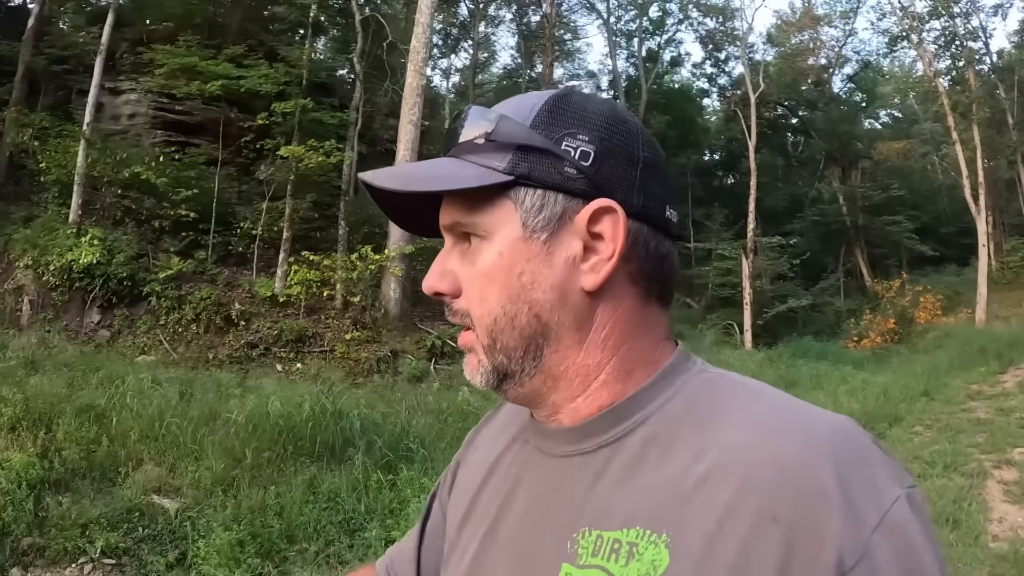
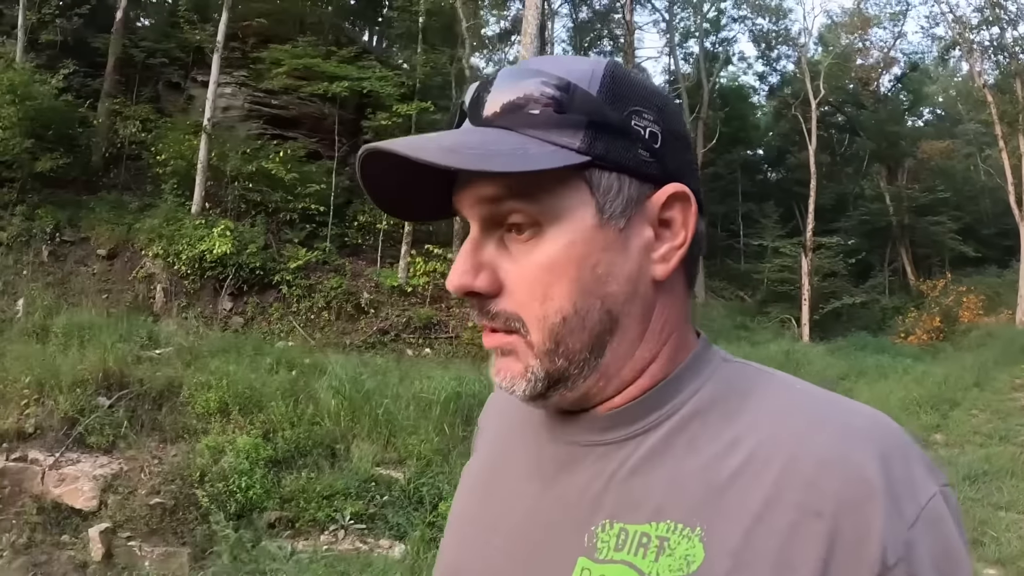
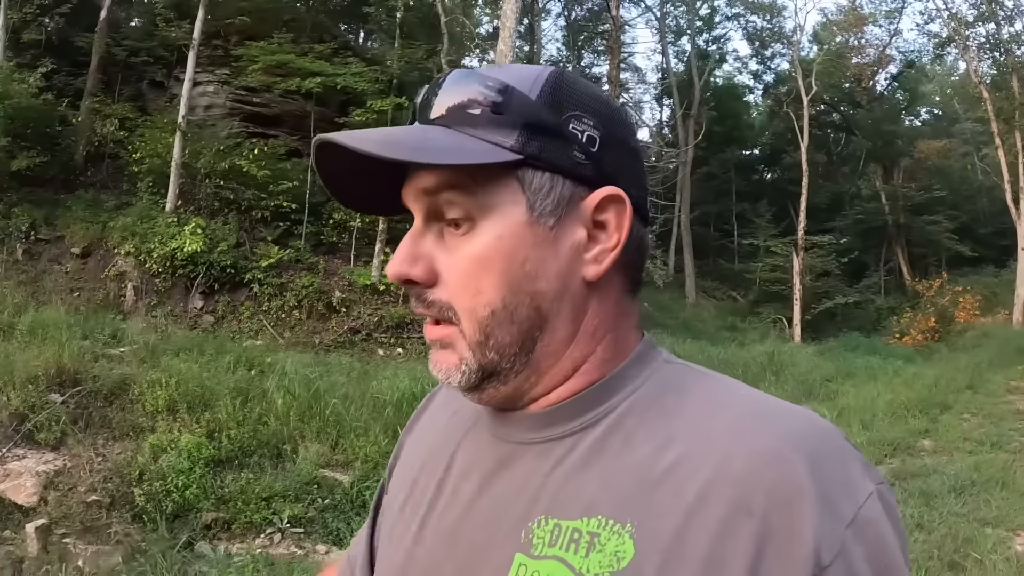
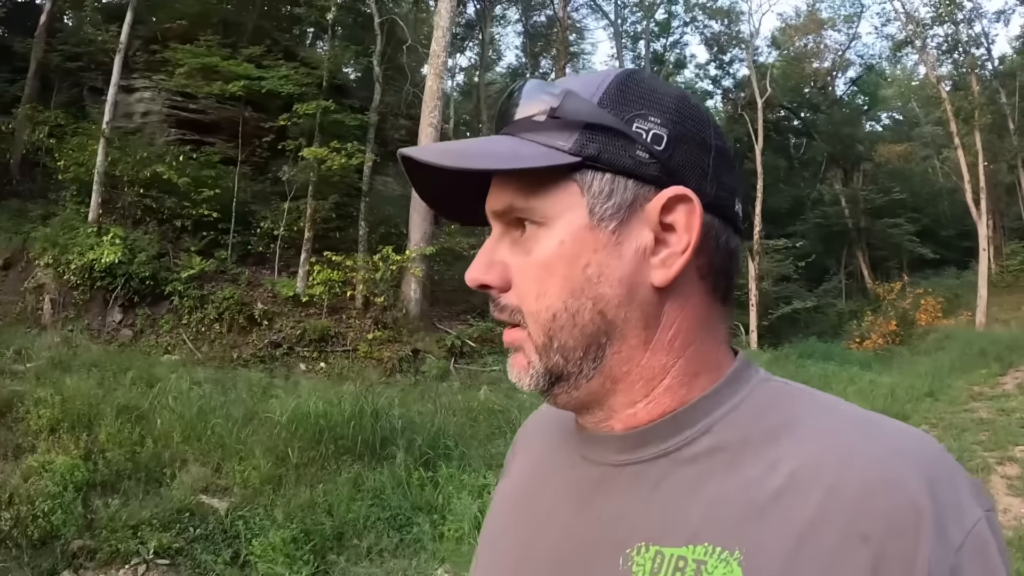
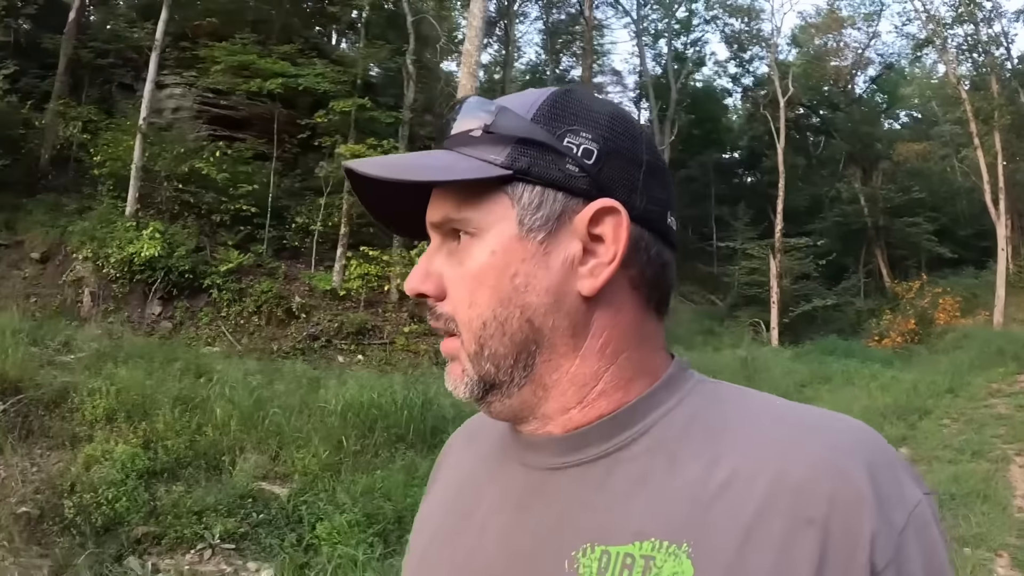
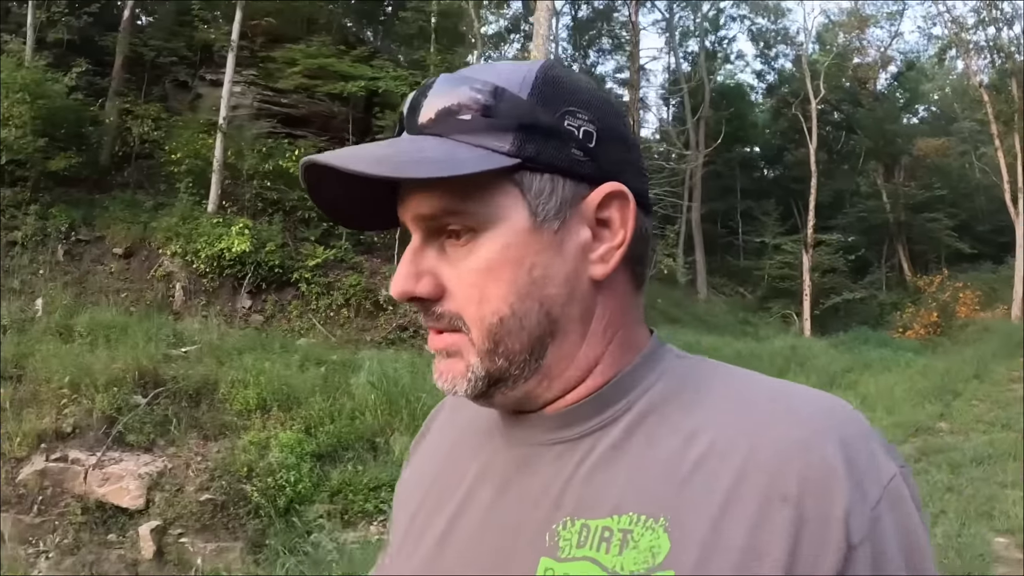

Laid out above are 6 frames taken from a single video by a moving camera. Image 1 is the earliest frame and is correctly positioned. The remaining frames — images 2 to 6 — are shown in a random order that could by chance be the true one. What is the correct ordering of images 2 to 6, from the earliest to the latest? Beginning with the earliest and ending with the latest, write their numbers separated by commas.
4, 5, 3, 2, 6
